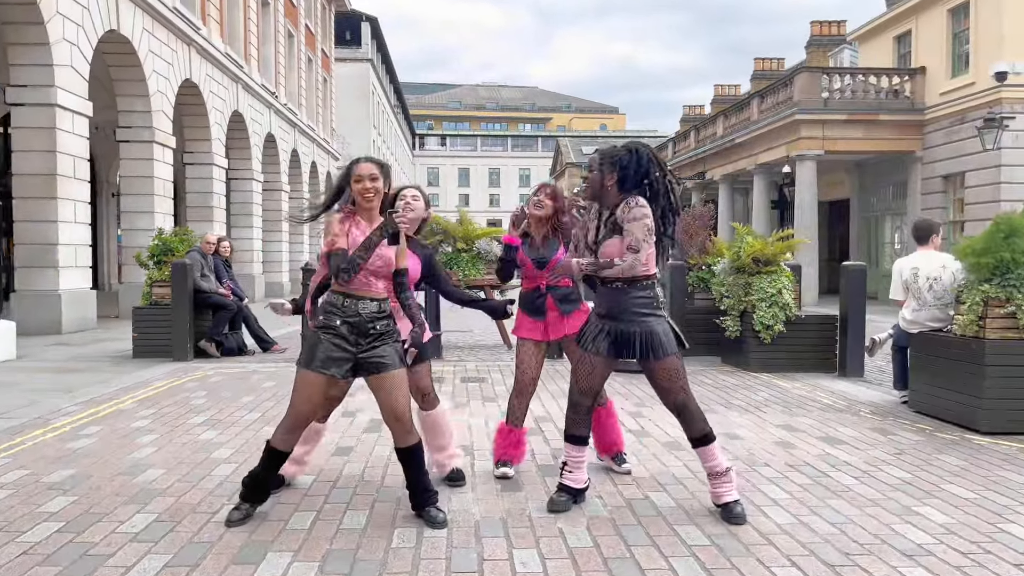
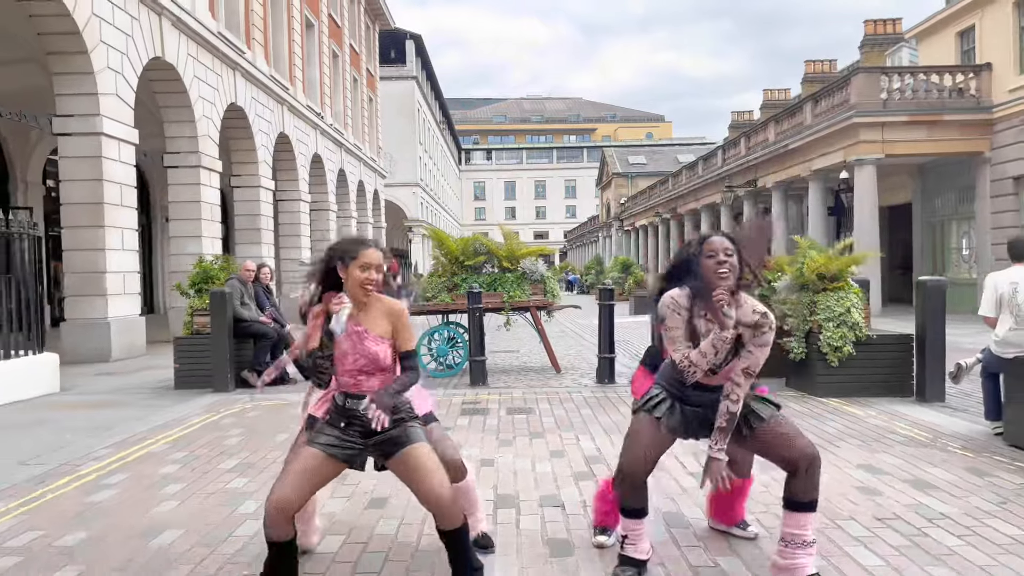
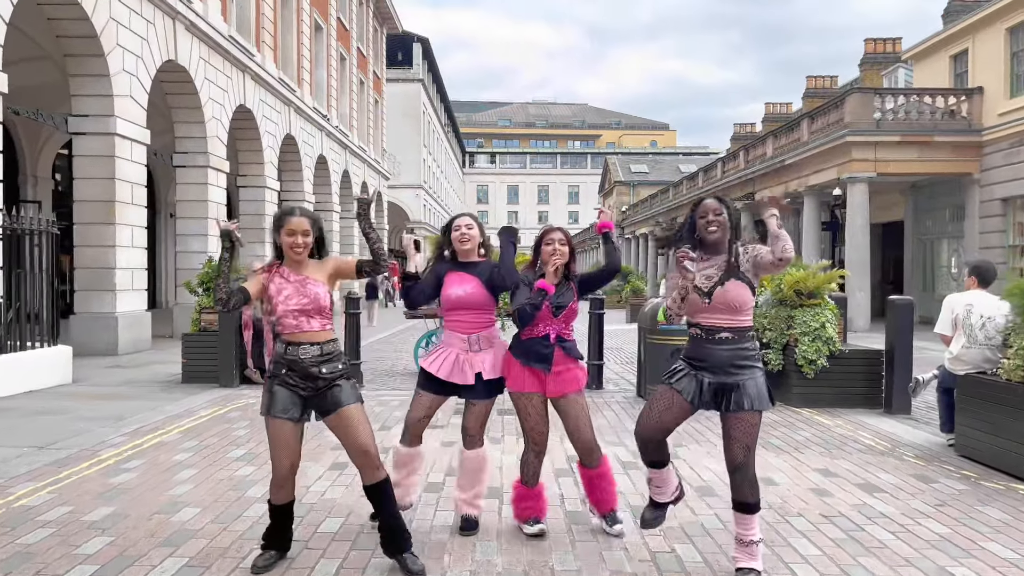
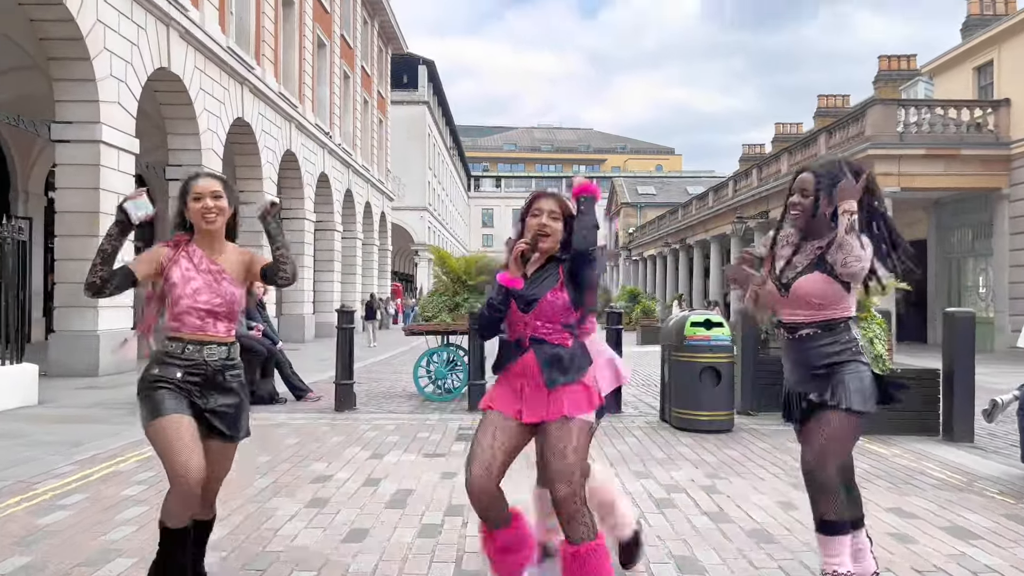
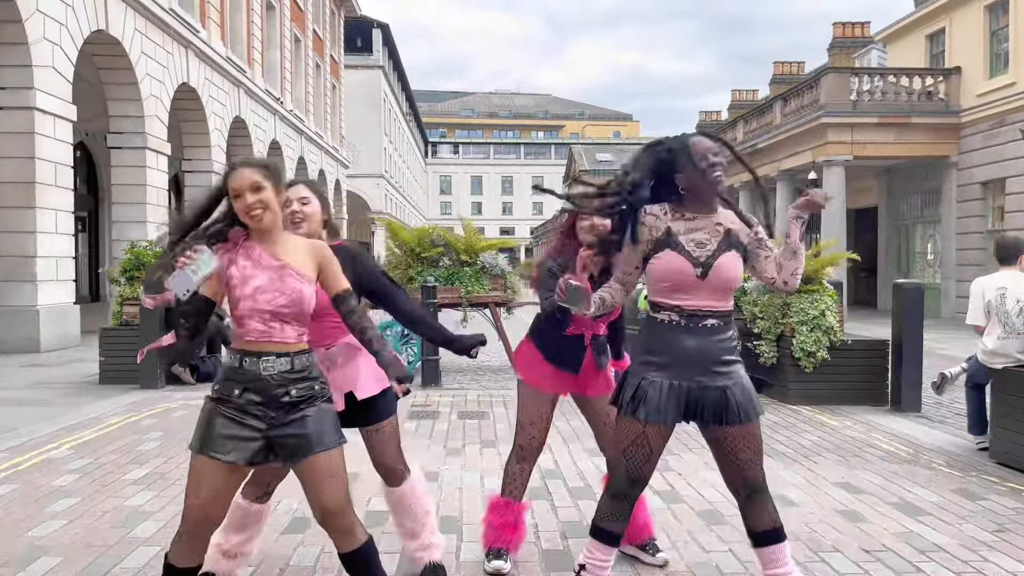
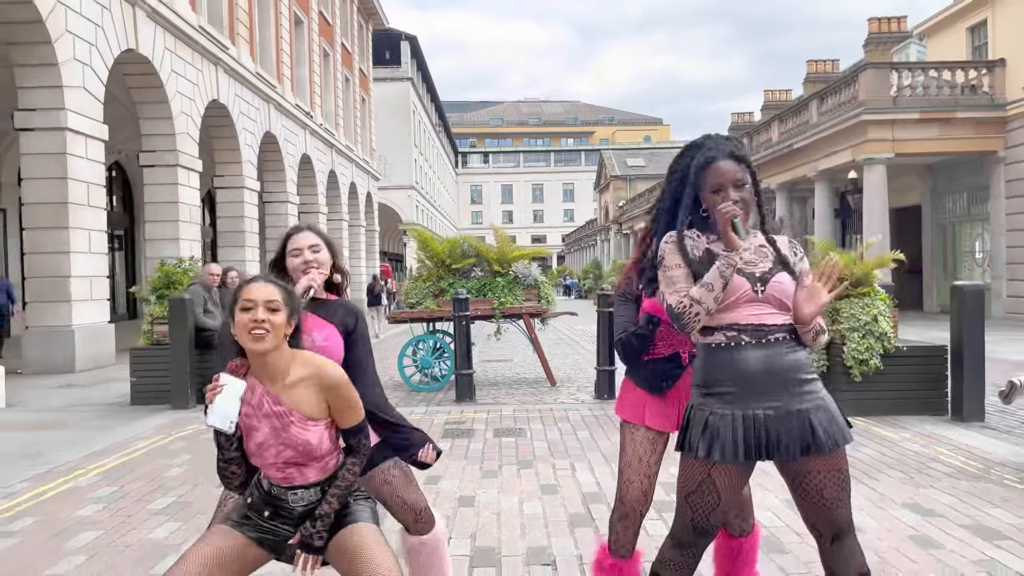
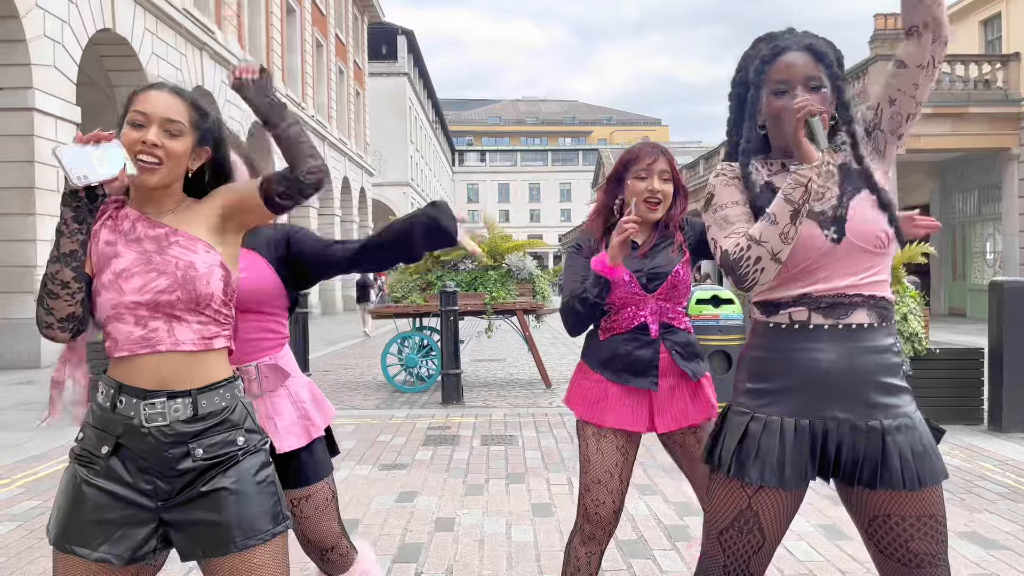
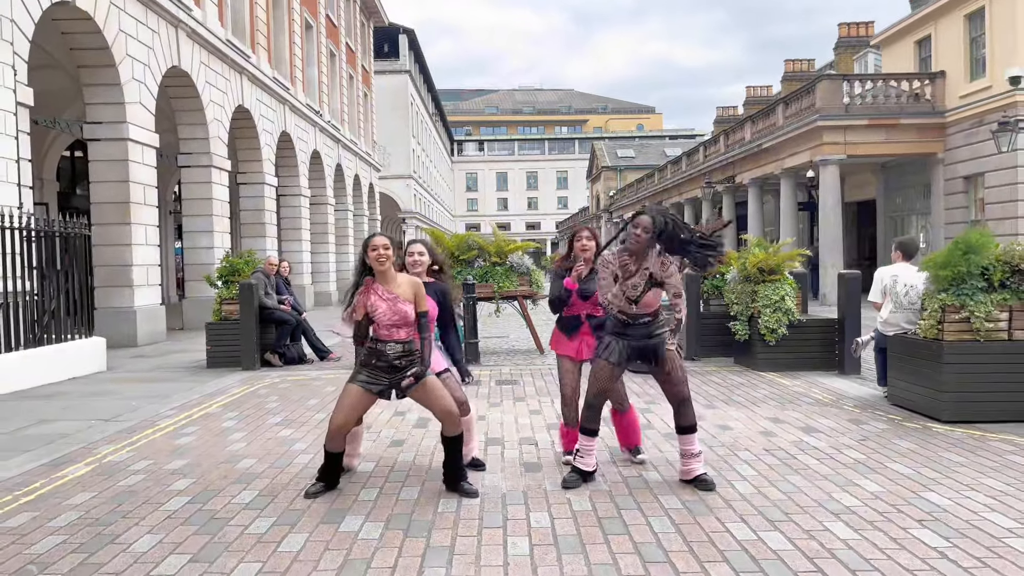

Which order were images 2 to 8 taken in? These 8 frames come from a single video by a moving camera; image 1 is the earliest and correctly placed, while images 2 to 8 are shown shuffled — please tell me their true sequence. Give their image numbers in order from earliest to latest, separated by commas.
5, 7, 6, 2, 8, 3, 4
